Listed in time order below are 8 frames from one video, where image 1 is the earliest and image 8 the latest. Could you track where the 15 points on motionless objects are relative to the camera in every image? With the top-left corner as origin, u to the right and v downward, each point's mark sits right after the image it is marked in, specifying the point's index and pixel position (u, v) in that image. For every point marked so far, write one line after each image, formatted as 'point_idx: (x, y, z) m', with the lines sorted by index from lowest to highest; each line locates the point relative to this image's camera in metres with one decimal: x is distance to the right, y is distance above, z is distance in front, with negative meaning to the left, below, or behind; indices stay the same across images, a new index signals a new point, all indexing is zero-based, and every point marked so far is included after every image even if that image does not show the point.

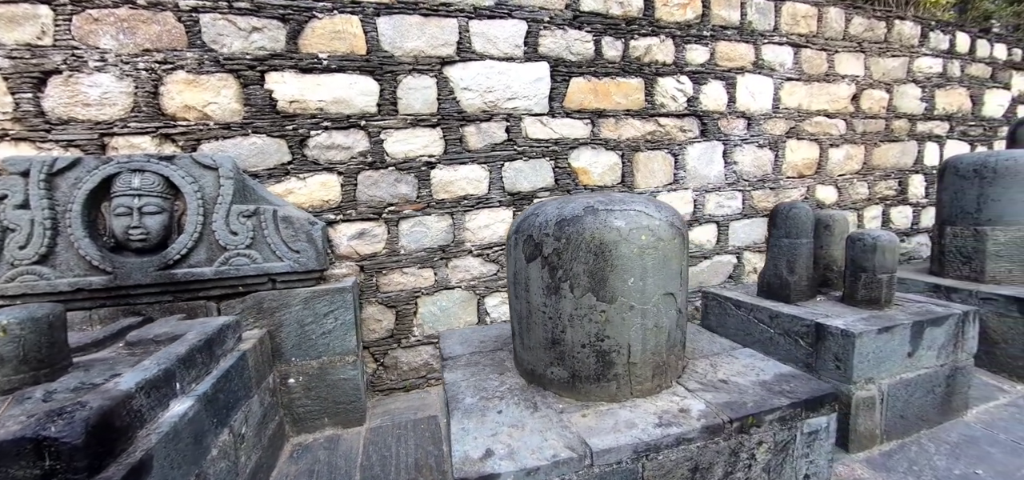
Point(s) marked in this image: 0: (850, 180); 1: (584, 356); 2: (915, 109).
0: (+2.9, +0.5, +3.4) m
1: (+0.2, -0.4, +1.2) m
2: (+3.7, +1.2, +3.6) m
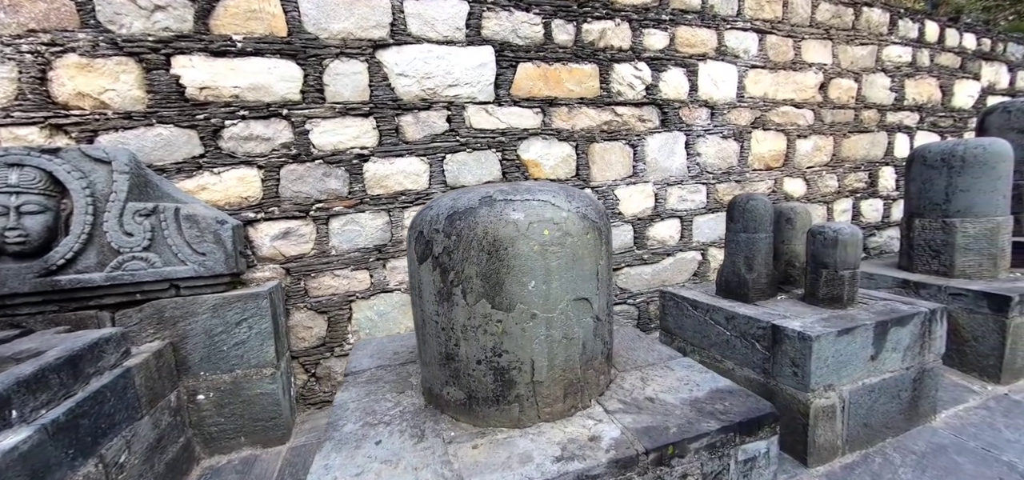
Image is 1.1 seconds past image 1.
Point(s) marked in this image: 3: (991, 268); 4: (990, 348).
0: (+2.6, +0.6, +3.3) m
1: (-0.1, -0.4, +1.1) m
2: (+3.3, +1.2, +3.5) m
3: (+3.0, -0.2, +2.4) m
4: (+2.7, -0.6, +2.2) m
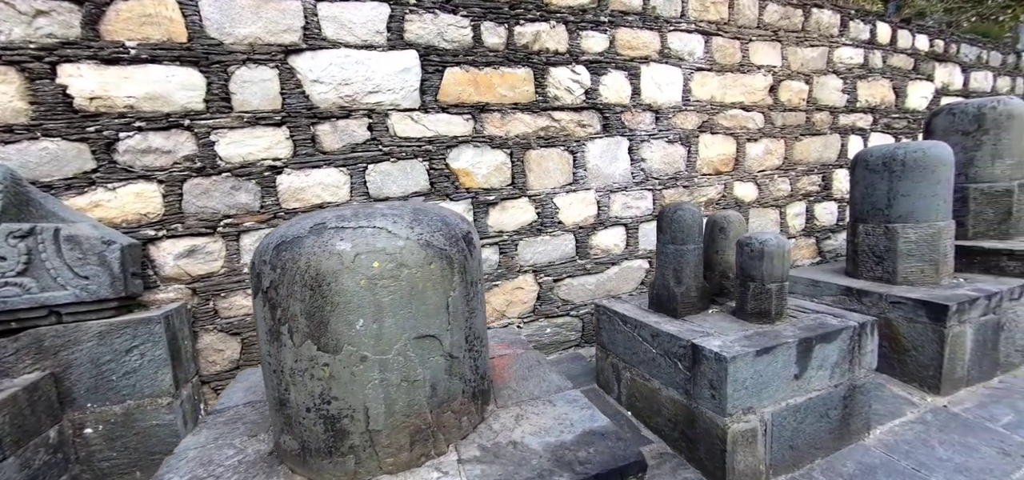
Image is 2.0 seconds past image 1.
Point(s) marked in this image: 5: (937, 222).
0: (+2.1, +0.5, +3.2) m
1: (-0.5, -0.4, +0.9) m
2: (+2.8, +1.2, +3.4) m
3: (+2.5, -0.2, +2.4) m
4: (+2.3, -0.6, +2.2) m
5: (+2.5, +0.1, +2.3) m
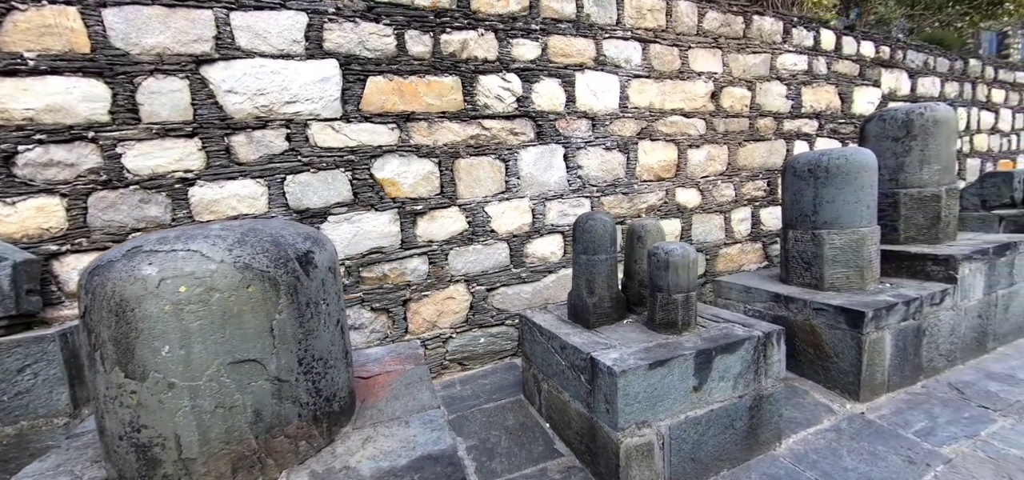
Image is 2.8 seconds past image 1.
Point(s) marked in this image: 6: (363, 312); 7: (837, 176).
0: (+1.7, +0.5, +3.2) m
1: (-0.9, -0.5, +0.9) m
2: (+2.3, +1.2, +3.4) m
3: (+2.1, -0.2, +2.4) m
4: (+1.9, -0.7, +2.2) m
5: (+2.1, +0.1, +2.3) m
6: (-0.9, -0.4, +2.4) m
7: (+1.9, +0.4, +2.3) m
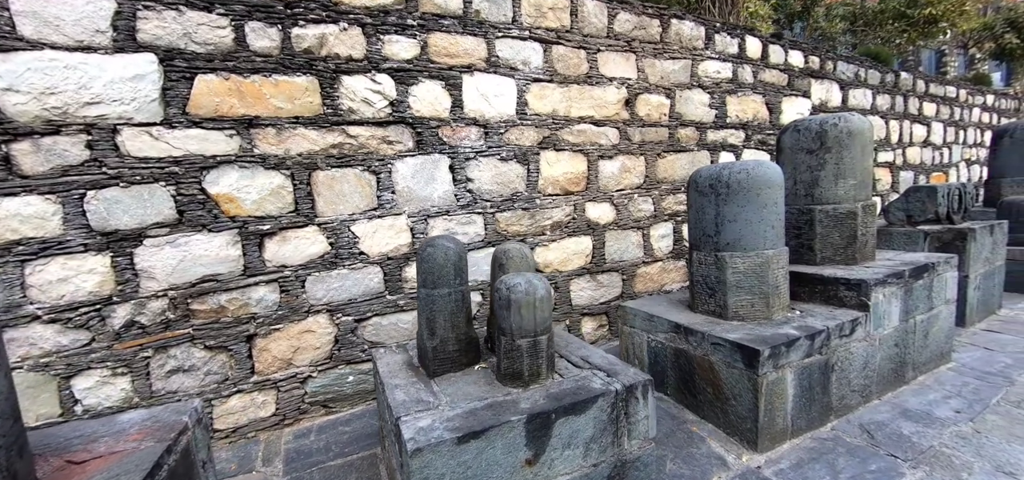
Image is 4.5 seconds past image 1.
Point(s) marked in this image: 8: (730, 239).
0: (+0.9, +0.3, +3.0) m
1: (-1.6, -0.6, +0.5) m
2: (+1.6, +1.0, +3.2) m
3: (+1.4, -0.4, +2.1) m
4: (+1.1, -0.8, +1.9) m
5: (+1.4, -0.1, +2.1) m
6: (-1.7, -0.6, +2.0) m
7: (+1.2, +0.3, +2.1) m
8: (+1.2, 0.0, +2.1) m
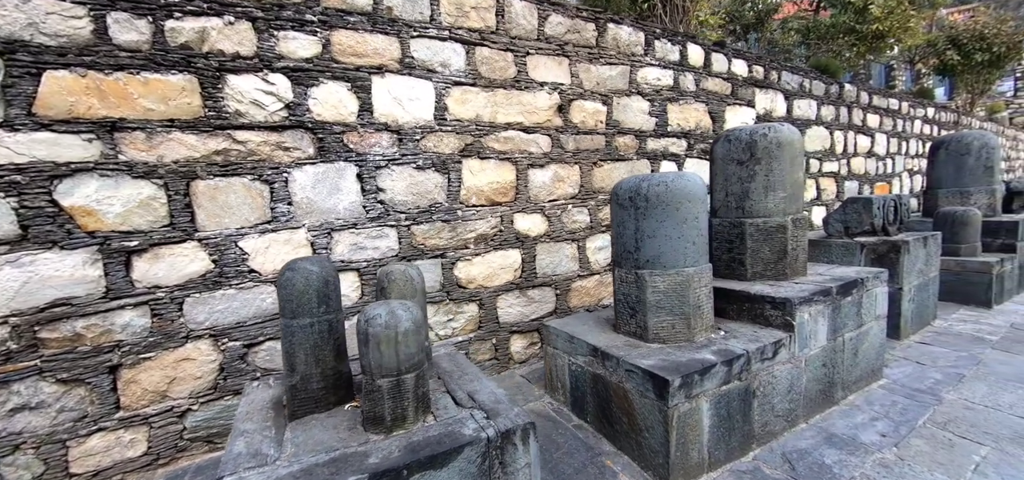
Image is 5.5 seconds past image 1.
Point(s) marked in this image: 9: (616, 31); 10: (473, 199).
0: (+0.4, +0.2, +2.8) m
1: (-2.0, -0.7, +0.3) m
2: (+1.0, +0.9, +3.1) m
3: (+0.9, -0.5, +2.0) m
4: (+0.7, -0.9, +1.7) m
5: (+0.9, -0.1, +2.0) m
6: (-2.1, -0.7, +1.8) m
7: (+0.7, +0.2, +1.9) m
8: (+0.7, -0.1, +2.0) m
9: (+0.8, +1.6, +3.0) m
10: (-0.2, +0.3, +2.5) m
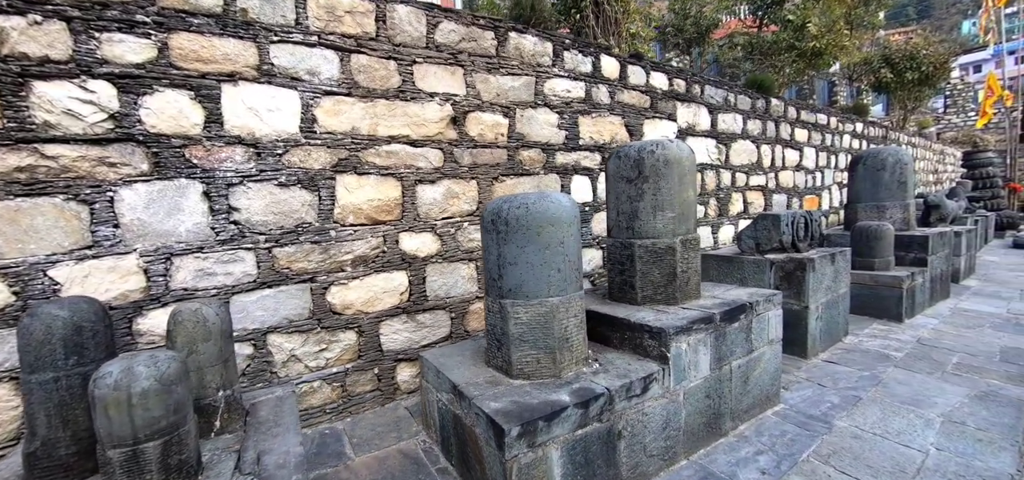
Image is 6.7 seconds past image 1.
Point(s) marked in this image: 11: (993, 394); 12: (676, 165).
0: (-0.4, +0.1, +2.6) m
1: (-2.6, -0.8, 0.0) m
2: (+0.3, +0.8, +3.0) m
3: (+0.2, -0.6, +1.8) m
4: (0.0, -1.0, +1.6) m
5: (+0.2, -0.3, +1.8) m
6: (-2.8, -0.8, +1.5) m
7: (0.0, 0.0, +1.8) m
8: (0.0, -0.2, +1.8) m
9: (0.0, +1.5, +2.8) m
10: (-1.0, +0.1, +2.3) m
11: (+2.9, -0.9, +2.3) m
12: (+0.9, +0.4, +2.2) m
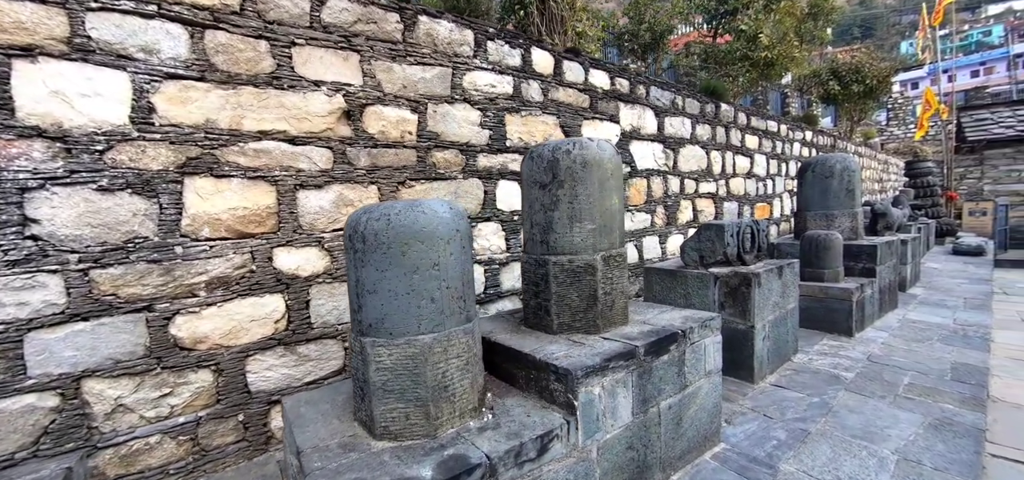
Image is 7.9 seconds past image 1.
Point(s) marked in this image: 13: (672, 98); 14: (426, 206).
0: (-0.9, 0.0, +2.2) m
1: (-3.0, -0.8, -0.6) m
2: (-0.3, +0.7, +2.6) m
3: (-0.3, -0.6, +1.4) m
4: (-0.5, -1.1, +1.2) m
5: (-0.3, -0.3, +1.4) m
6: (-3.3, -0.9, +0.9) m
7: (-0.5, 0.0, +1.4) m
8: (-0.5, -0.3, +1.4) m
9: (-0.5, +1.4, +2.5) m
10: (-1.5, 0.0, +1.9) m
11: (+2.4, -1.0, +2.1) m
12: (+0.4, +0.3, +1.9) m
13: (+1.5, +1.4, +3.6) m
14: (-0.3, +0.1, +1.5) m
